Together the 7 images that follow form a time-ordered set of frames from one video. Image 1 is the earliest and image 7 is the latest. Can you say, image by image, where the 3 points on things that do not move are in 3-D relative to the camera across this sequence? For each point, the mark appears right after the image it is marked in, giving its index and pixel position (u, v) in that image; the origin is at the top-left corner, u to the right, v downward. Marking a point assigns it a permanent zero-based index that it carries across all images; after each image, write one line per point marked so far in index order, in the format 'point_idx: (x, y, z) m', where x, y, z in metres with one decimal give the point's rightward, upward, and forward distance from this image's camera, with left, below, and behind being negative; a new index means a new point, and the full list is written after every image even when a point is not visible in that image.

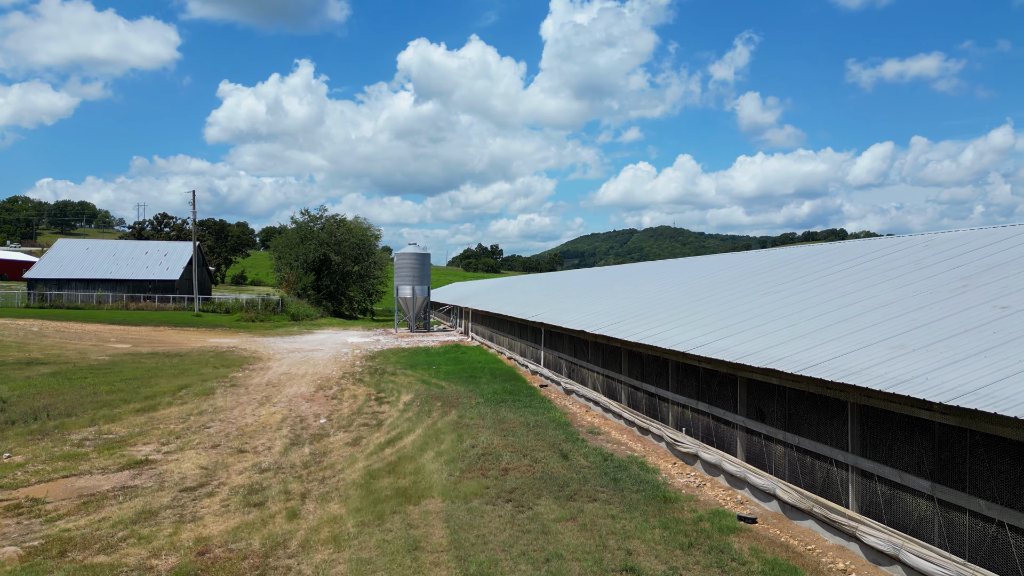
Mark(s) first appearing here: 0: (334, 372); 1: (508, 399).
0: (-5.7, -2.7, +18.4) m
1: (-0.1, -2.7, +14.2) m
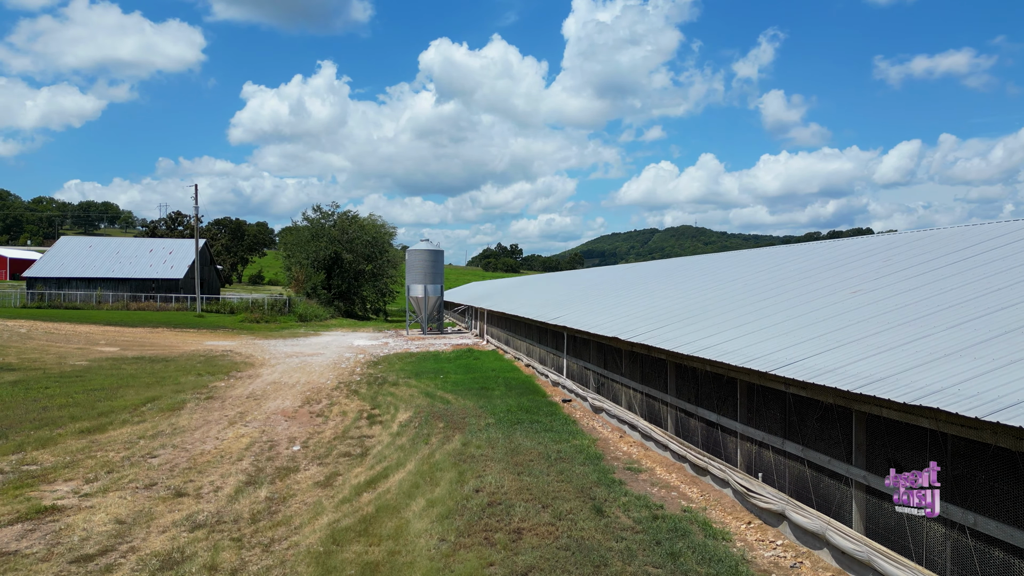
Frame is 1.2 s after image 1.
0: (-5.2, -2.7, +16.2) m
1: (+0.3, -2.7, +11.8) m
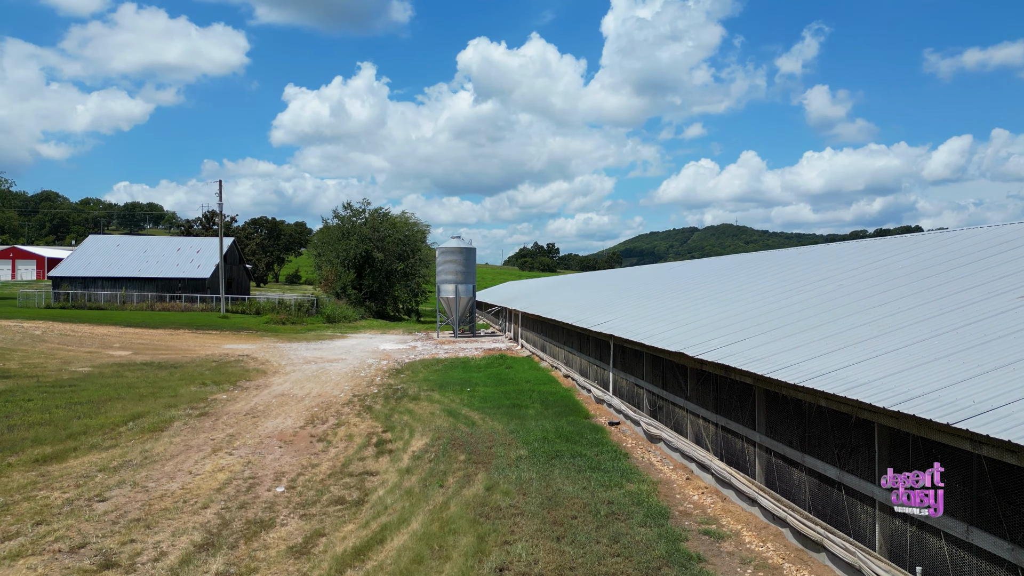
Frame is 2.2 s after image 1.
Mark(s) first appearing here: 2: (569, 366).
0: (-4.2, -2.7, +14.3) m
1: (+0.9, -2.7, +9.5) m
2: (+1.6, -2.2, +16.3) m
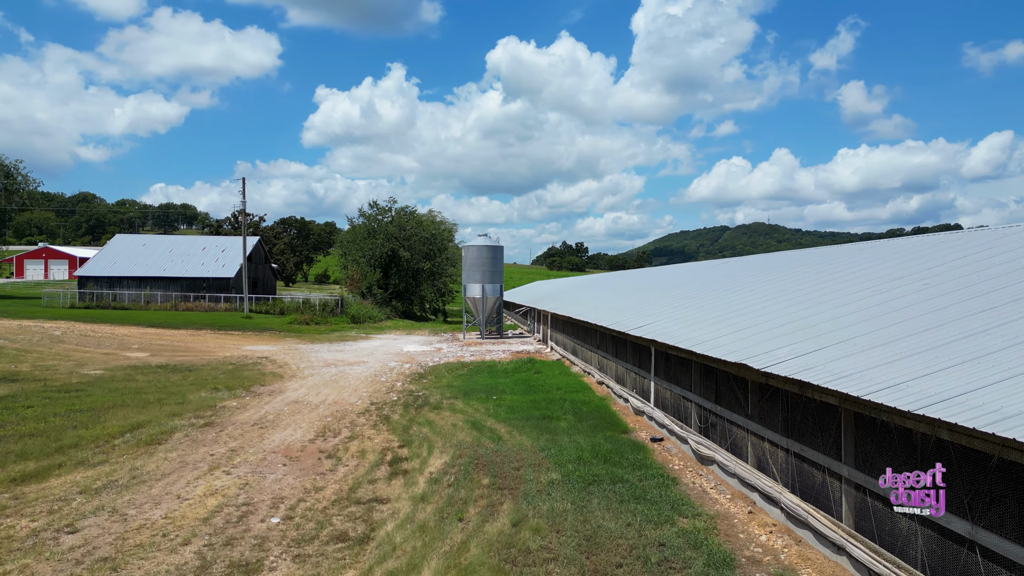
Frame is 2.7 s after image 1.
0: (-3.5, -2.7, +13.3) m
1: (+1.3, -2.7, +8.3) m
2: (+2.4, -2.2, +15.0) m
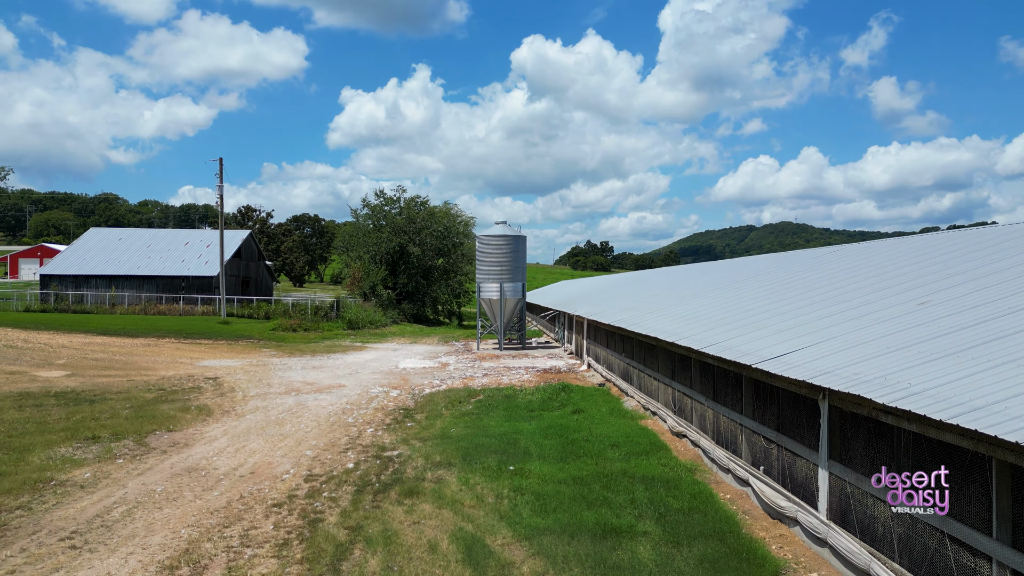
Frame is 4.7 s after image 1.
0: (-3.1, -2.6, +8.0) m
1: (+1.5, -2.7, +2.8) m
2: (+2.9, -2.2, +9.4) m
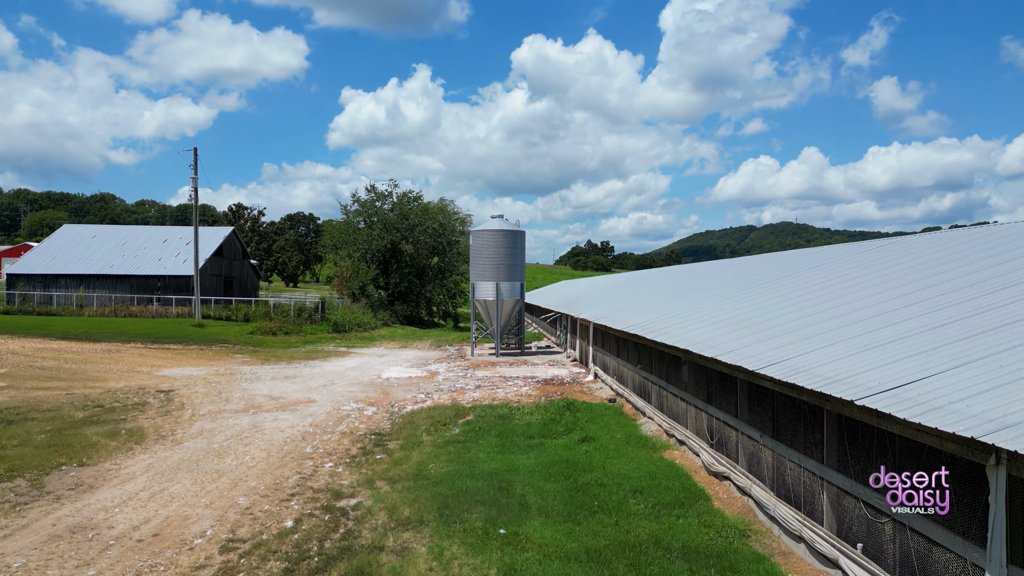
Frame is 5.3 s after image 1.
0: (-3.2, -2.6, +5.9) m
1: (+1.4, -2.7, +0.7) m
2: (+2.8, -2.2, +7.4) m
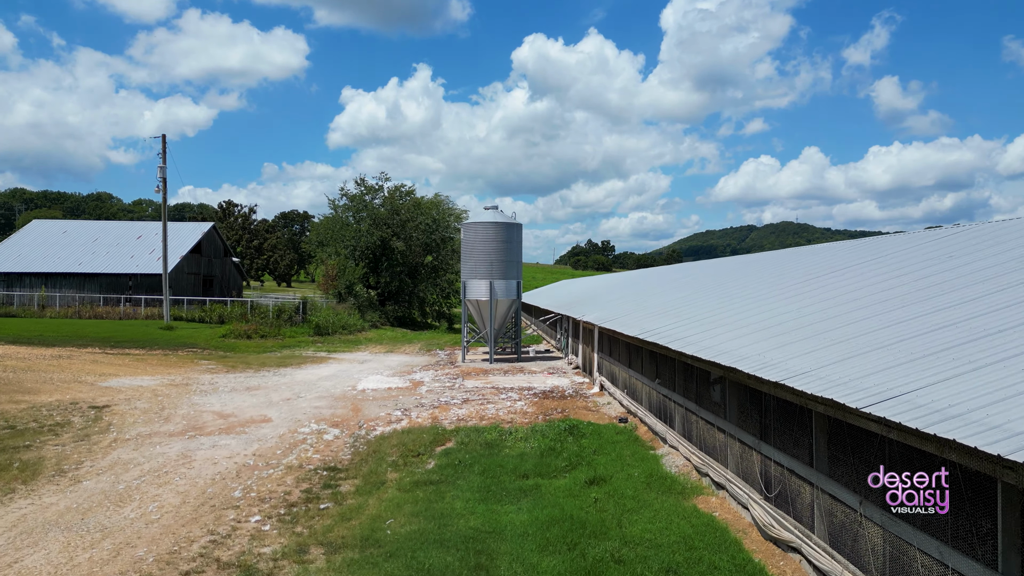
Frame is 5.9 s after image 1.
0: (-3.4, -2.6, +3.8) m
1: (+1.3, -2.6, -1.4) m
2: (+2.7, -2.1, +5.3) m
